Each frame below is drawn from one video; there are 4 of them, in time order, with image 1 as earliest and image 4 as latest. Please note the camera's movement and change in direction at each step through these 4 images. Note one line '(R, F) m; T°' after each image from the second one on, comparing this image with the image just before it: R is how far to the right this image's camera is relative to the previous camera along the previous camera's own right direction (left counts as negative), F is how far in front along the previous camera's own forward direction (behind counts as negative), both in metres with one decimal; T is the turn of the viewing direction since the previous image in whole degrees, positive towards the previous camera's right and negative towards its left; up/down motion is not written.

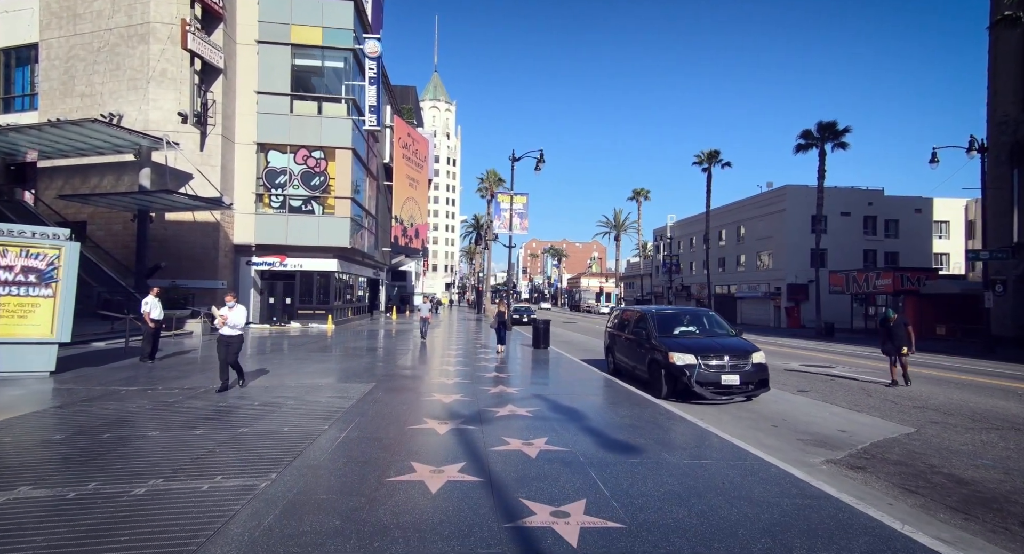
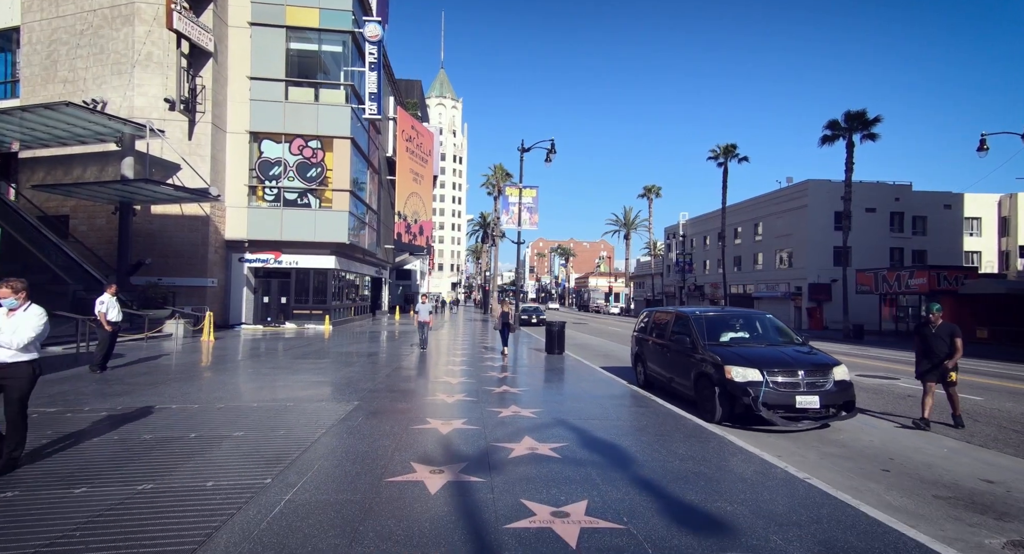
(-0.1, +1.8) m; -1°
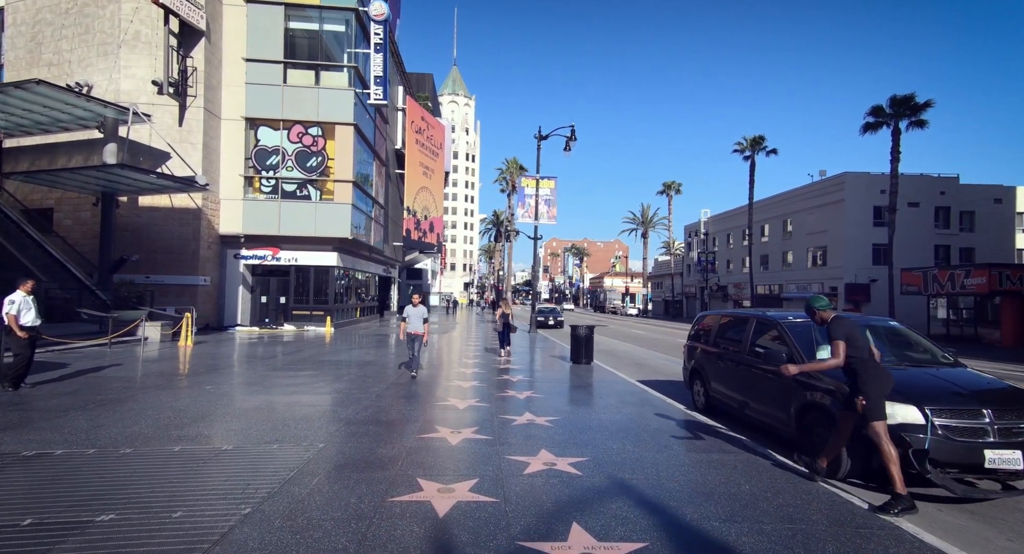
(-0.2, +2.2) m; -1°
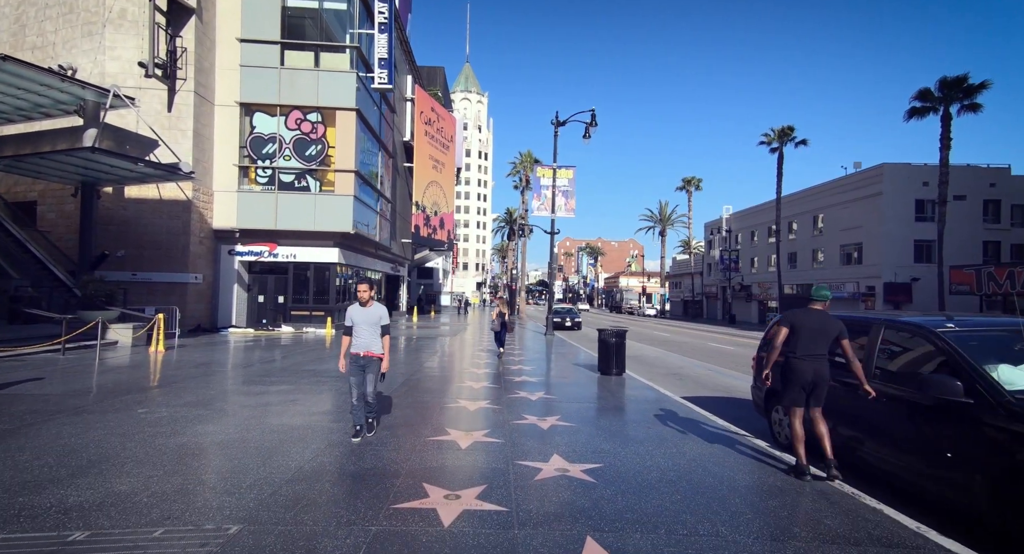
(-0.1, +2.0) m; -1°
